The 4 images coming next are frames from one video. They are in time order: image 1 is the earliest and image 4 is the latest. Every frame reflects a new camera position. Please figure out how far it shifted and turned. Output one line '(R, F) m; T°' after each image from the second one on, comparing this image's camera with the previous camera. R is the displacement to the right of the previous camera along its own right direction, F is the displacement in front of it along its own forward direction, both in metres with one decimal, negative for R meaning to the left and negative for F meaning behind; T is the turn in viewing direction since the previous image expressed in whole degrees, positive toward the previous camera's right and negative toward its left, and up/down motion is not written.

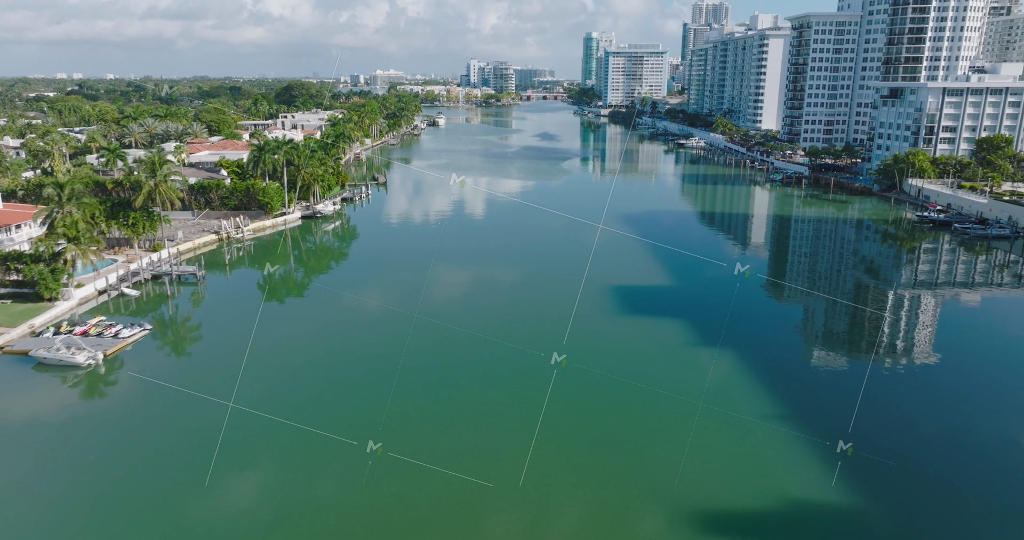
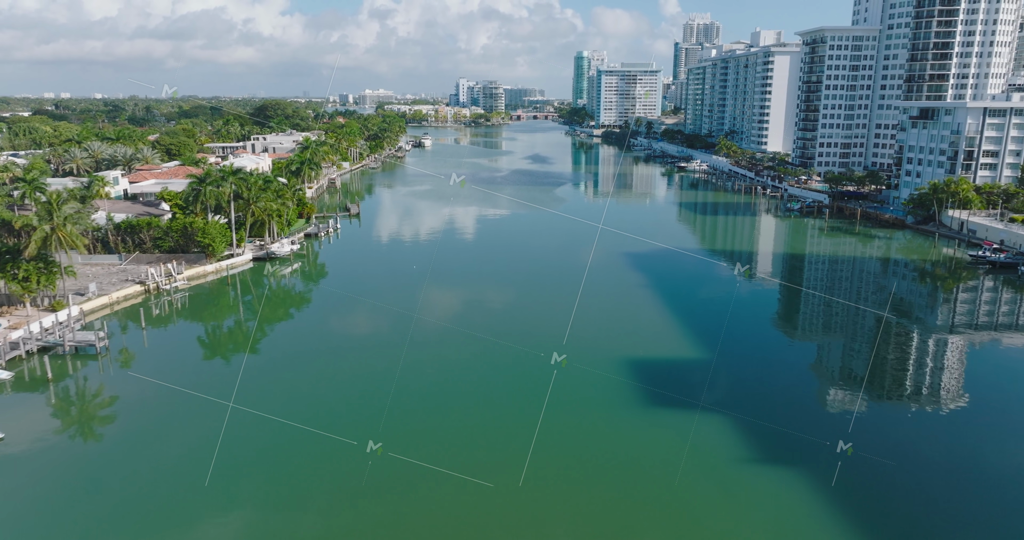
(+0.2, +8.1) m; +1°
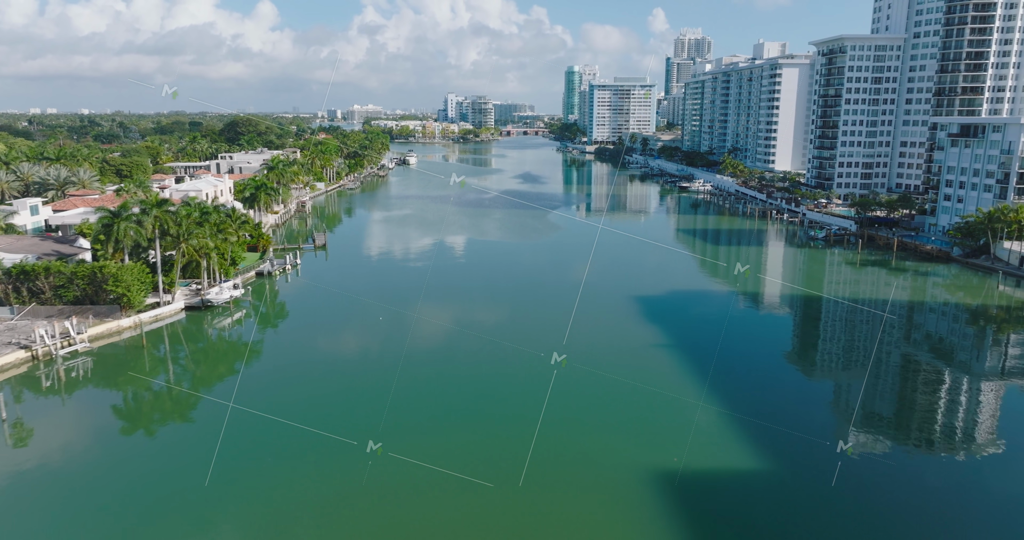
(+0.2, +8.2) m; +1°
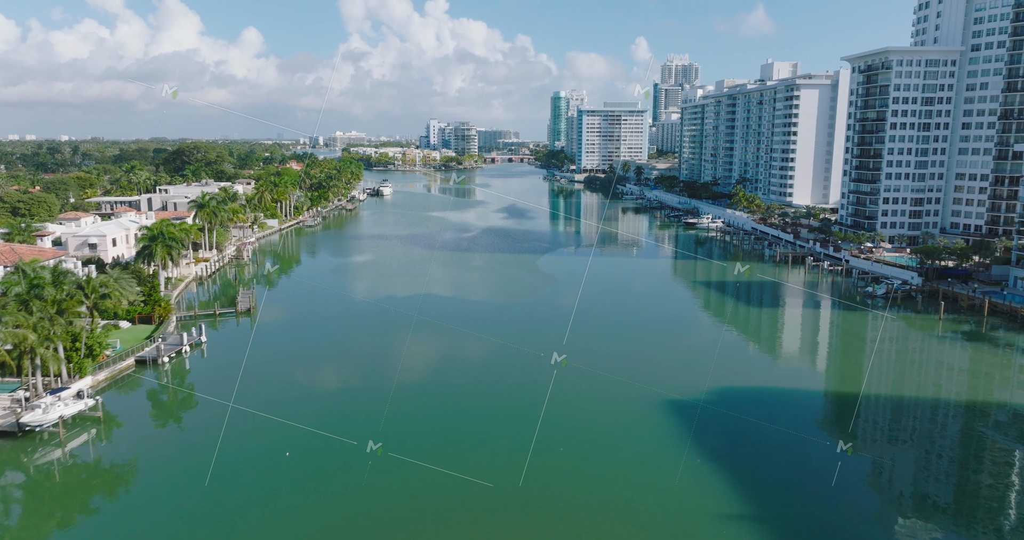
(+0.4, +13.0) m; +1°
